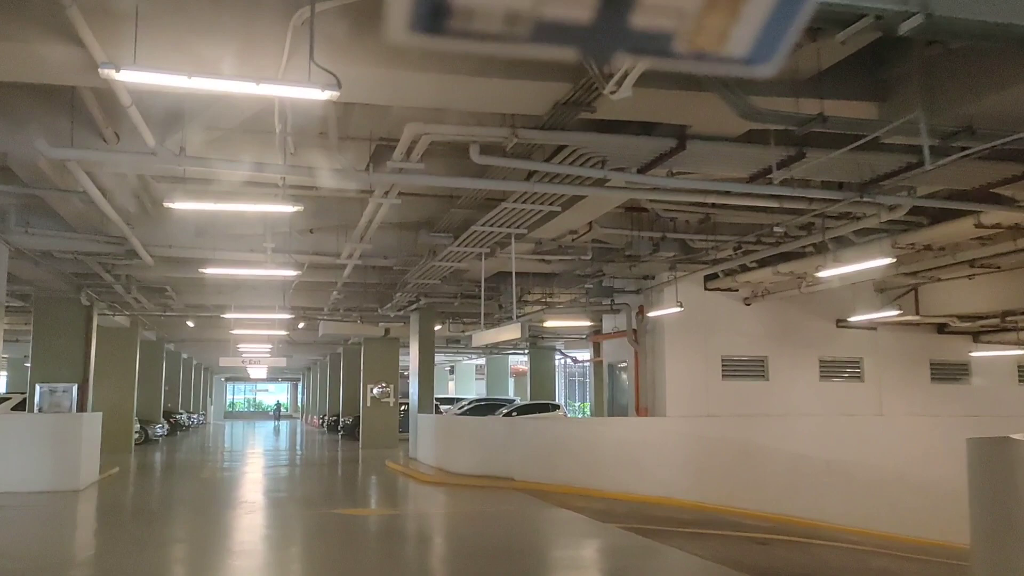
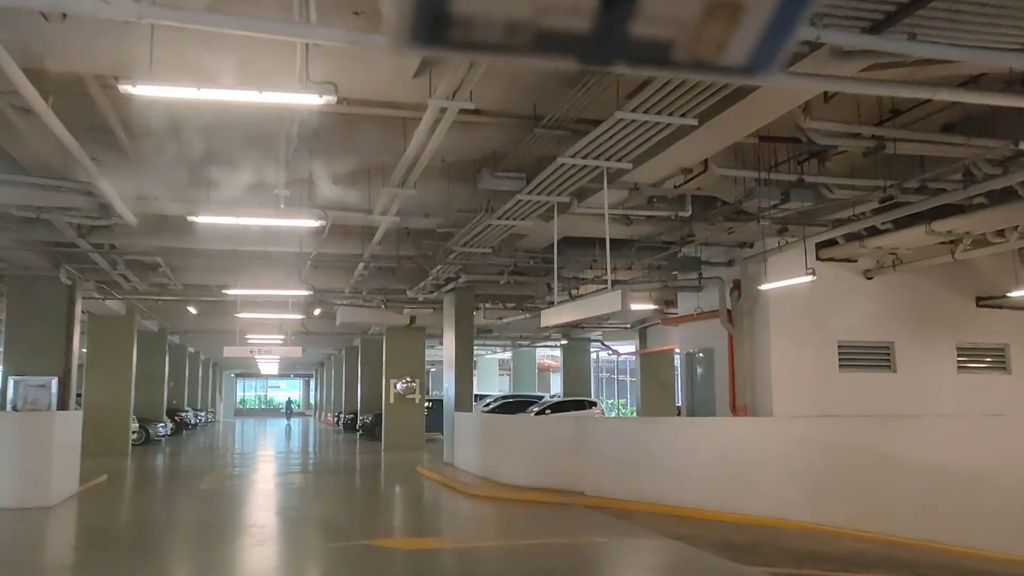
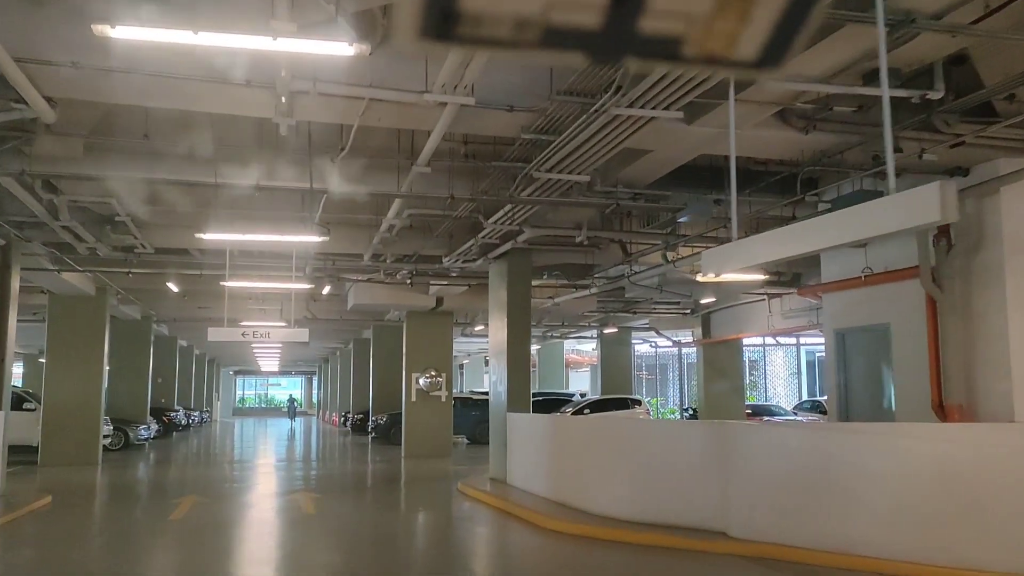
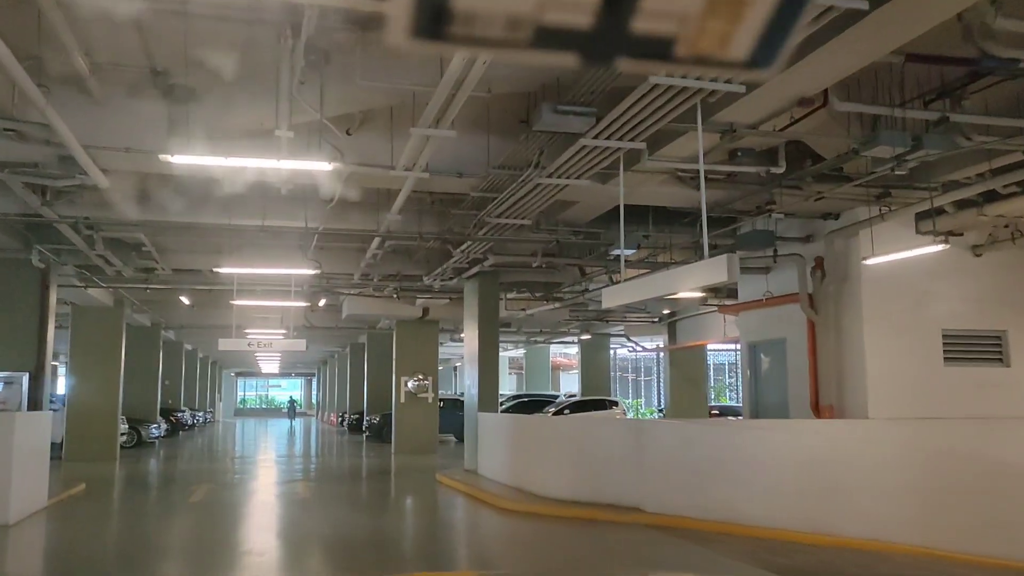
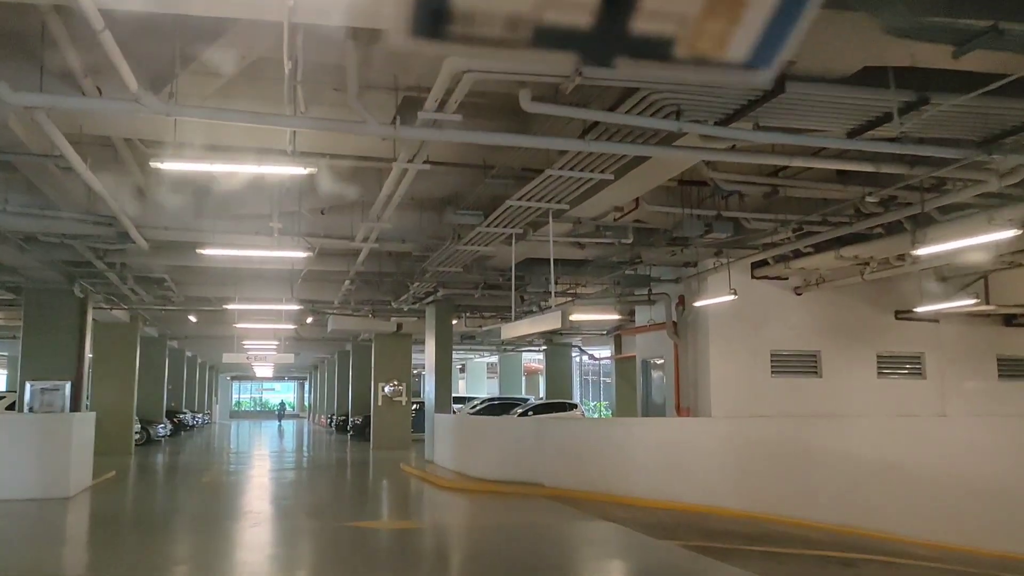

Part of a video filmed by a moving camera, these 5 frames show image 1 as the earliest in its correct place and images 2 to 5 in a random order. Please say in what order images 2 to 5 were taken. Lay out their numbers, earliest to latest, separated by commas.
5, 2, 4, 3
